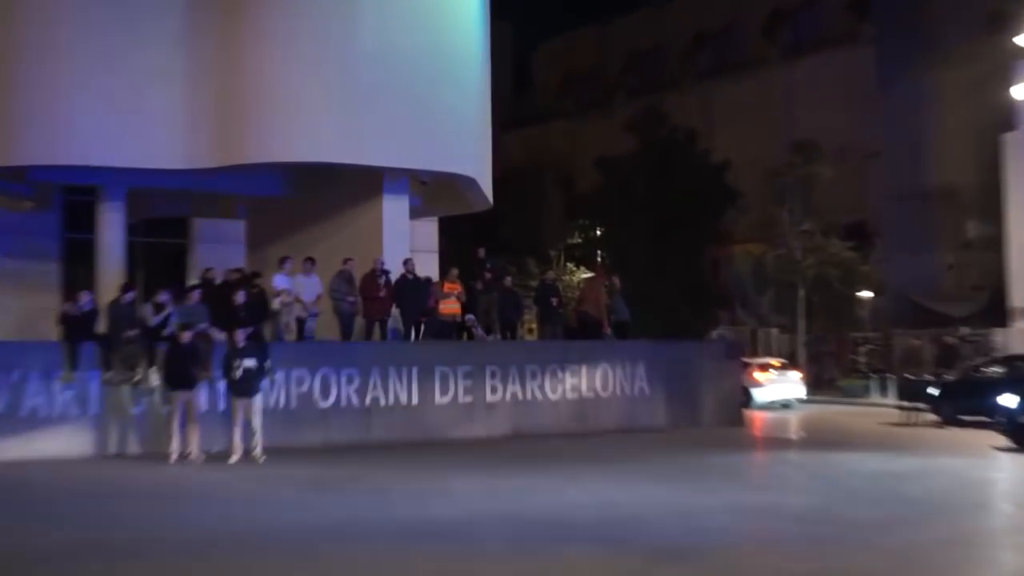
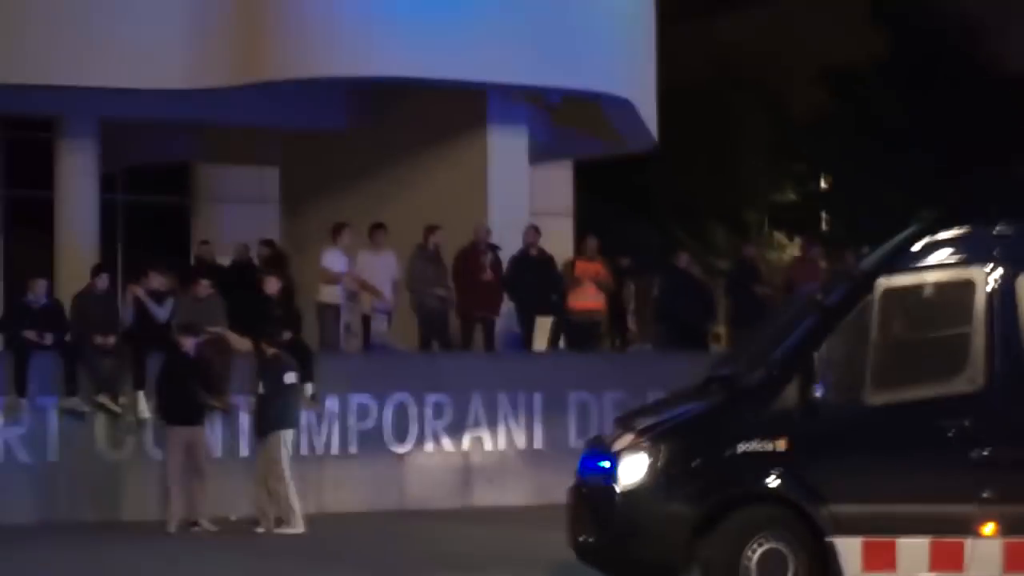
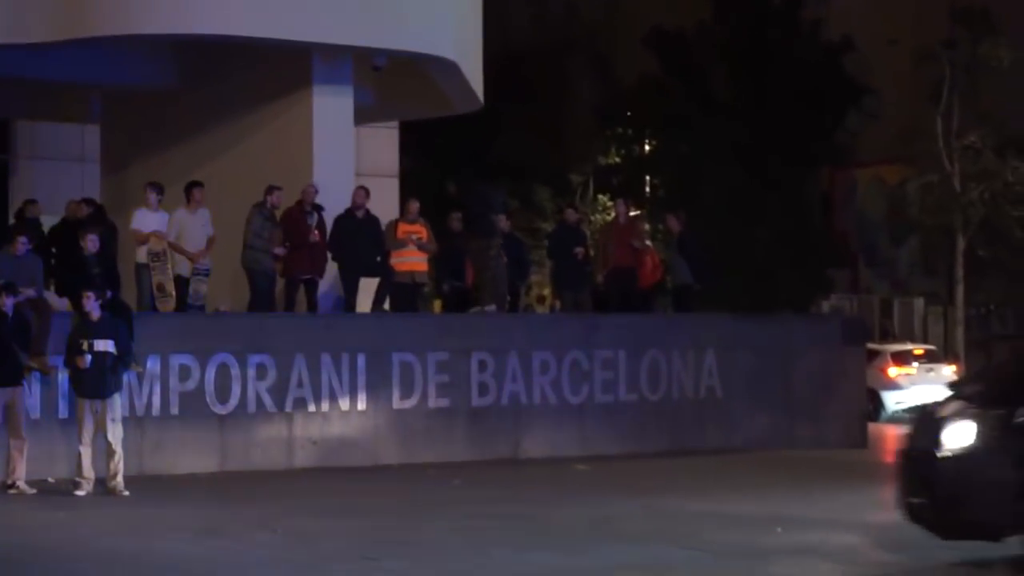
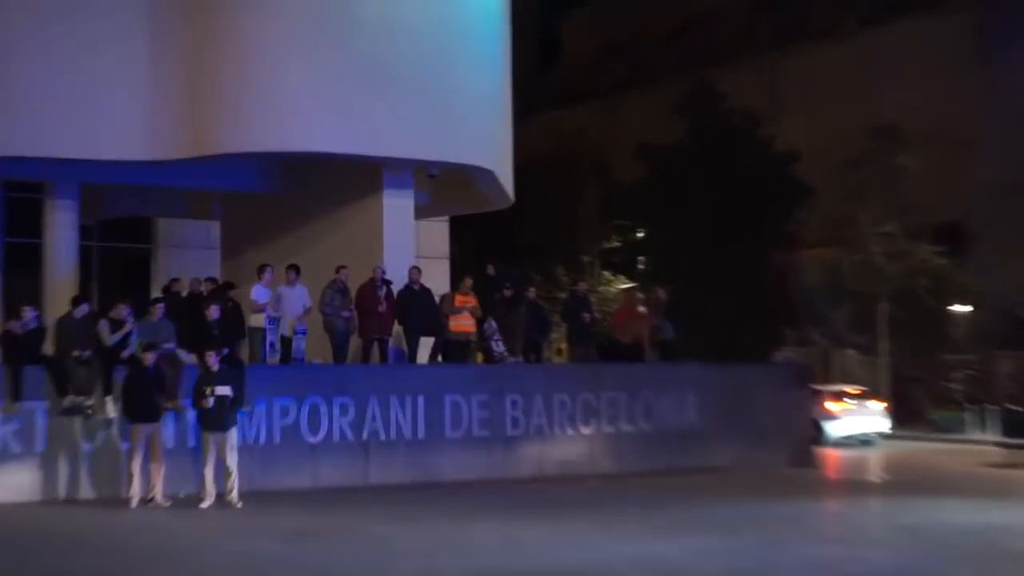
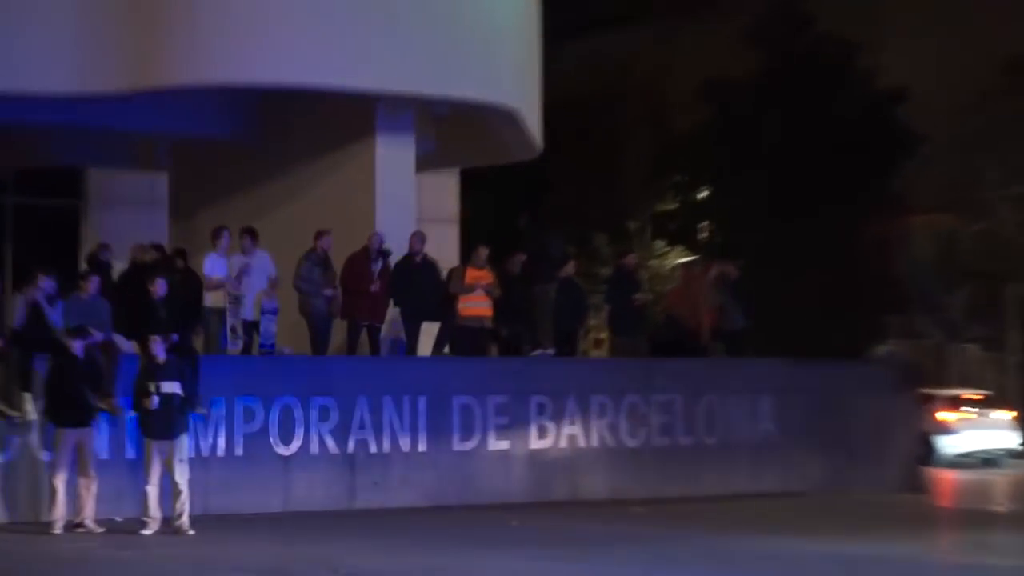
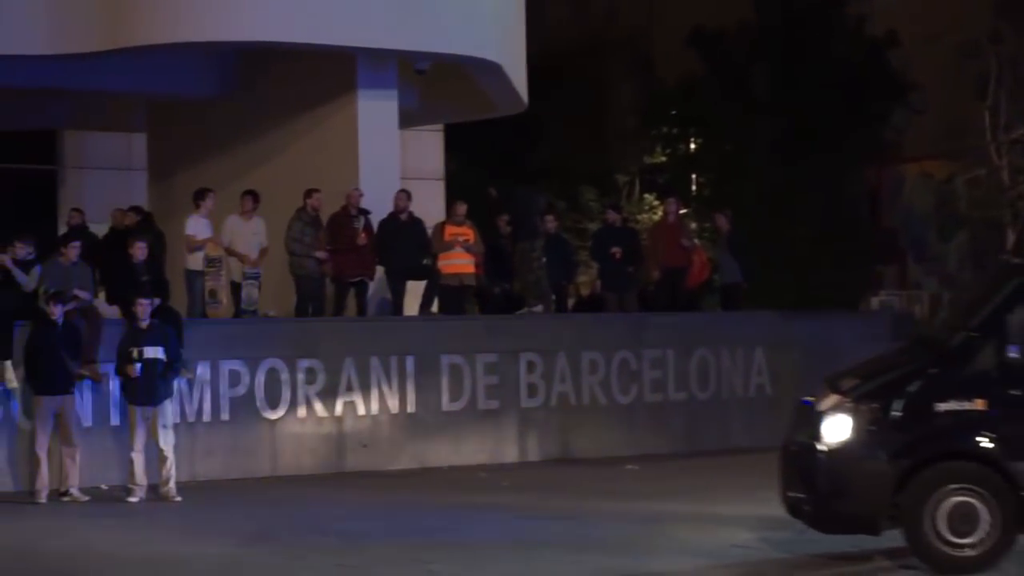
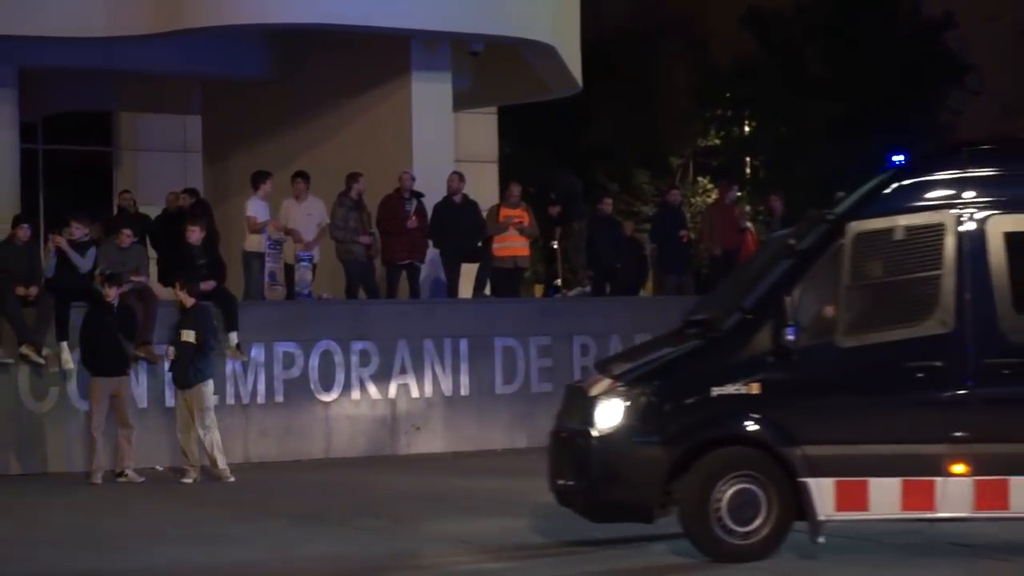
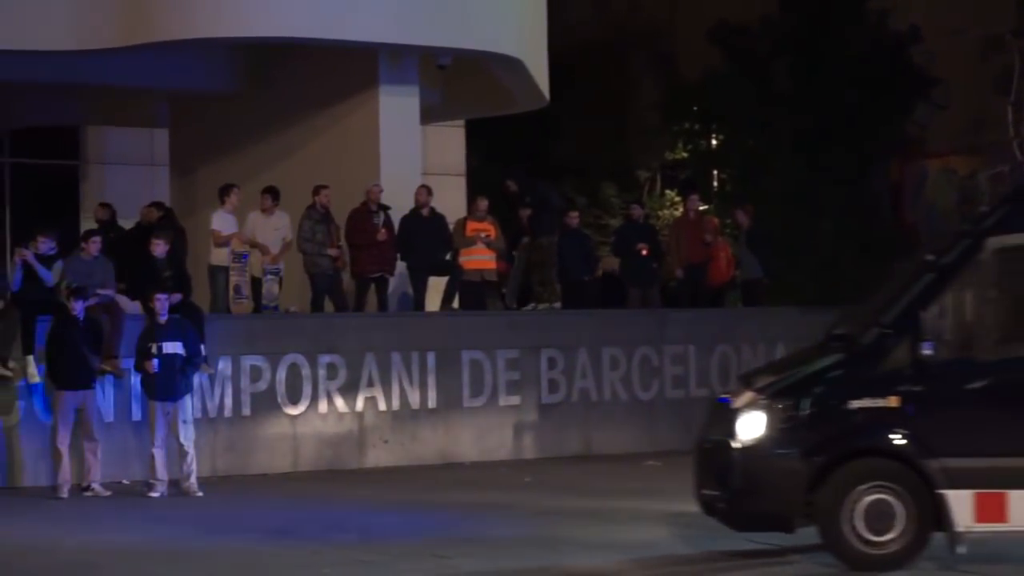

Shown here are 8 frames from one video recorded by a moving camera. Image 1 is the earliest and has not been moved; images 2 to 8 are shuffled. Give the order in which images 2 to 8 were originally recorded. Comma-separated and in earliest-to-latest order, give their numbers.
4, 5, 3, 6, 8, 7, 2
